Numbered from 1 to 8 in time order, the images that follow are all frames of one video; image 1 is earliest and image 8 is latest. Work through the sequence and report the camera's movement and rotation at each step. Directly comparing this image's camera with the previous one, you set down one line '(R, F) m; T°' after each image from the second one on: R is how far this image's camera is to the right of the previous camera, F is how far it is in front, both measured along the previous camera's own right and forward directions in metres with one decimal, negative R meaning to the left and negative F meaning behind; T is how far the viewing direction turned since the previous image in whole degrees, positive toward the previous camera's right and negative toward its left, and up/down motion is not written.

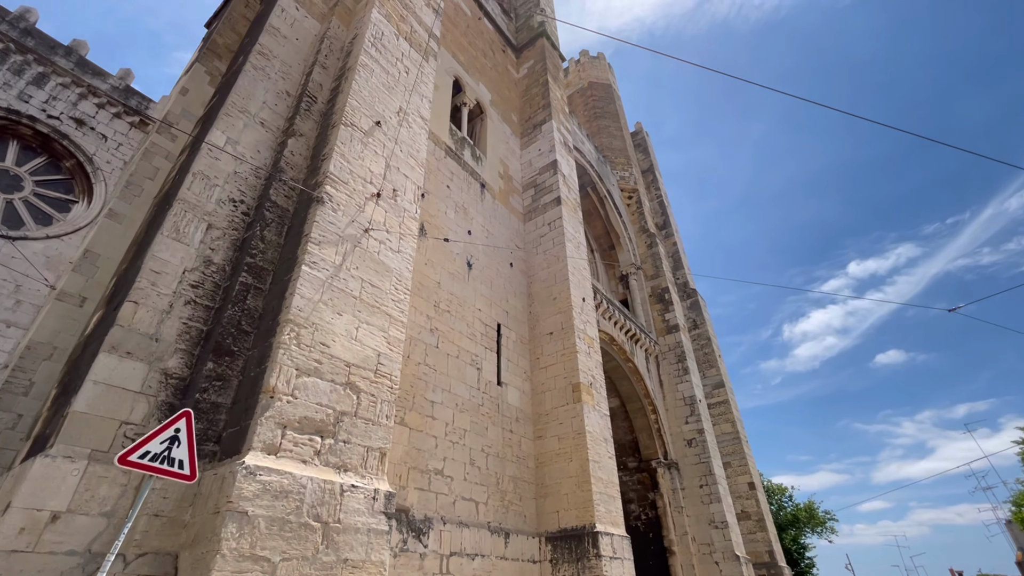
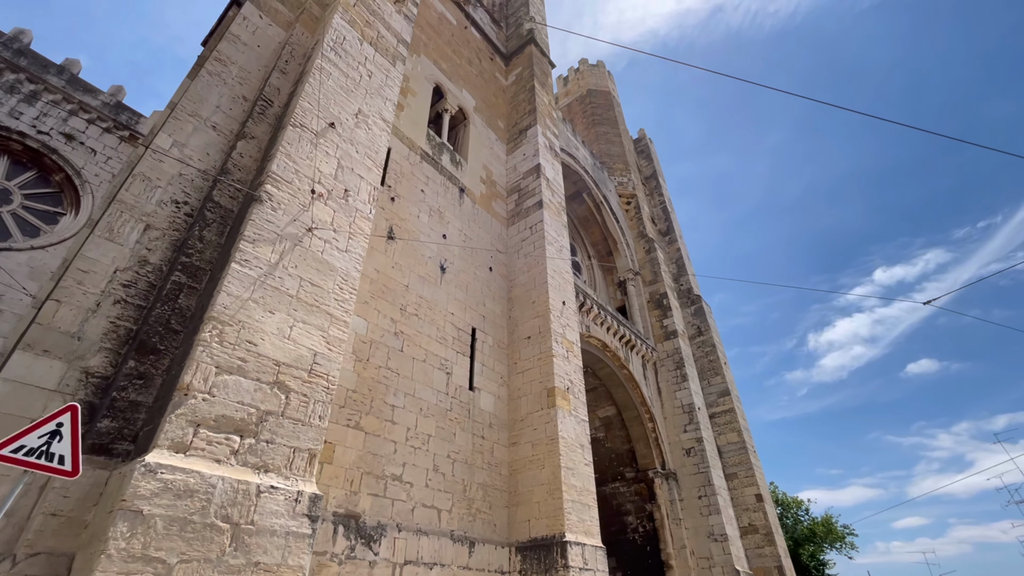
(+0.5, +0.1) m; -2°
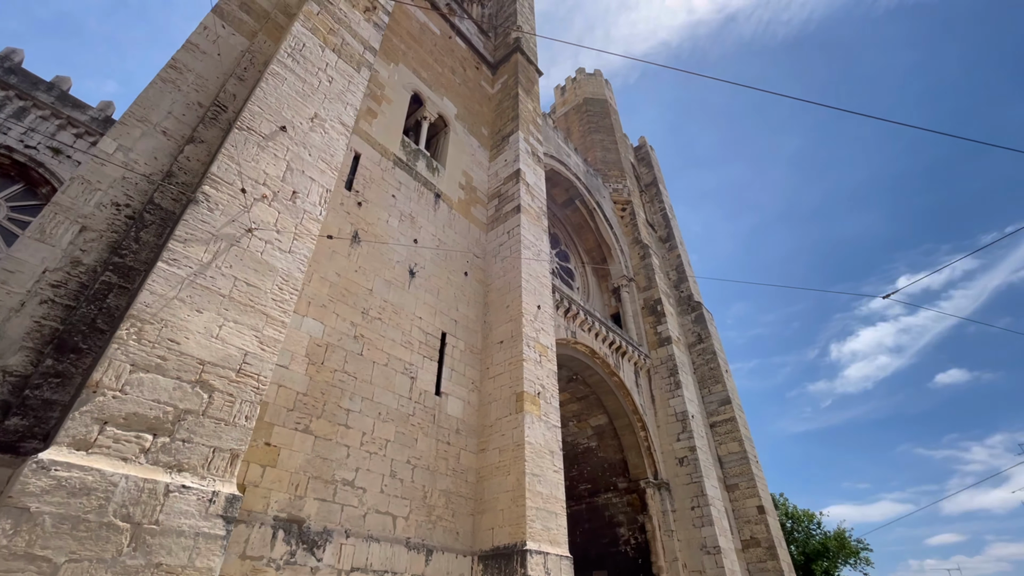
(+0.5, +0.1) m; -2°
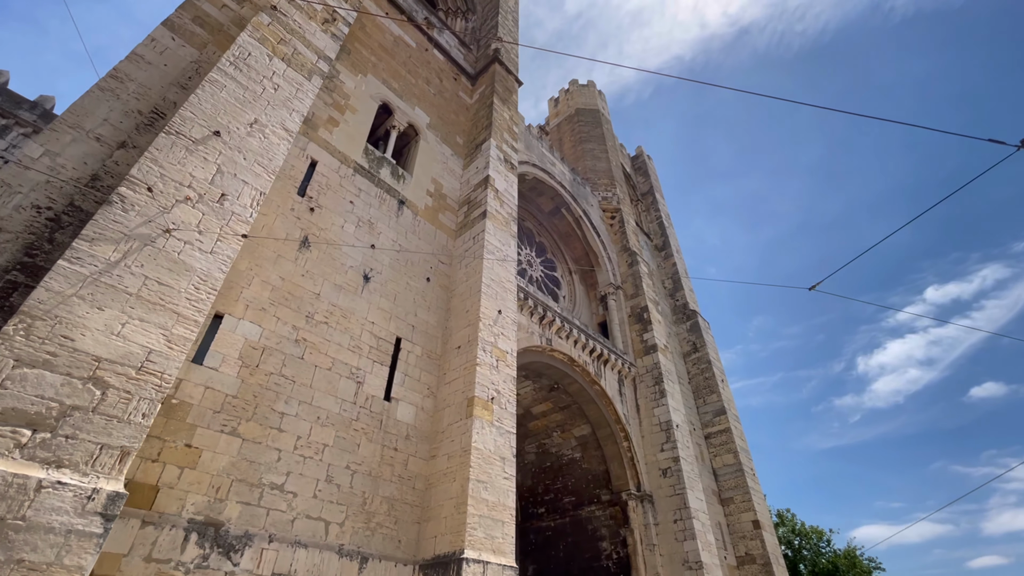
(+0.7, +0.1) m; -2°
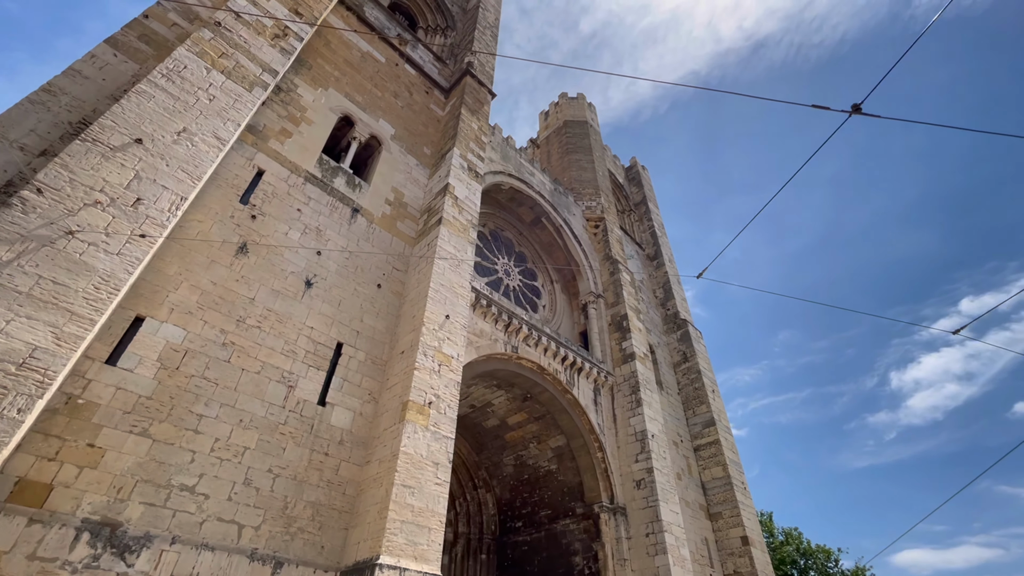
(+0.9, +0.1) m; -2°
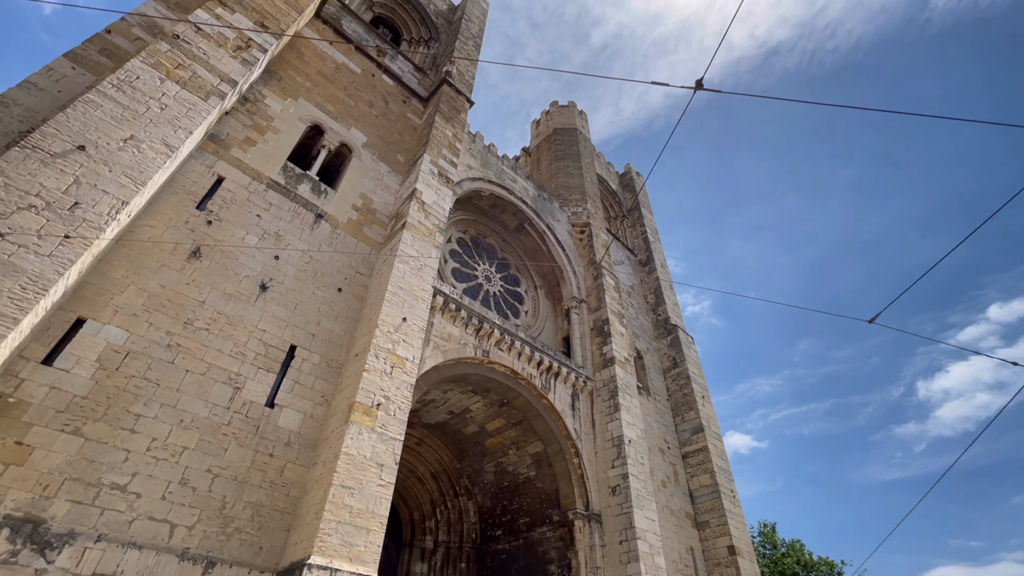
(+0.7, 0.0) m; -2°
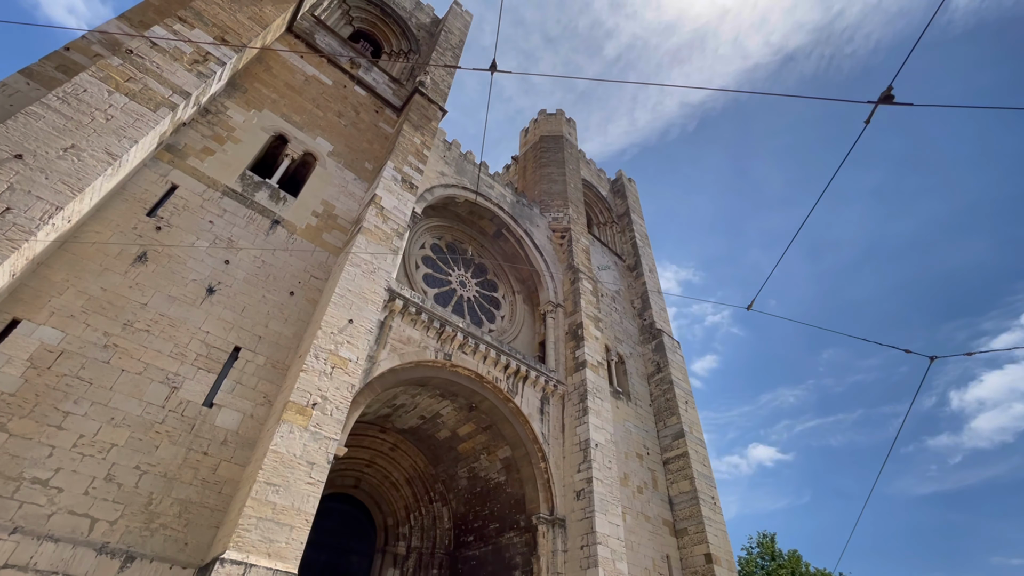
(+0.9, 0.0) m; -2°
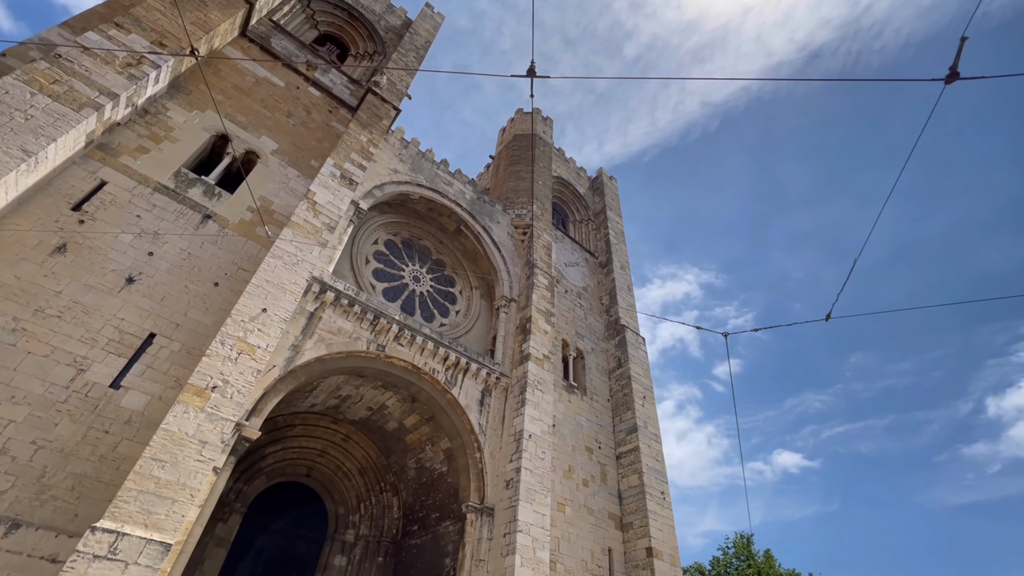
(+1.5, -0.1) m; -2°
